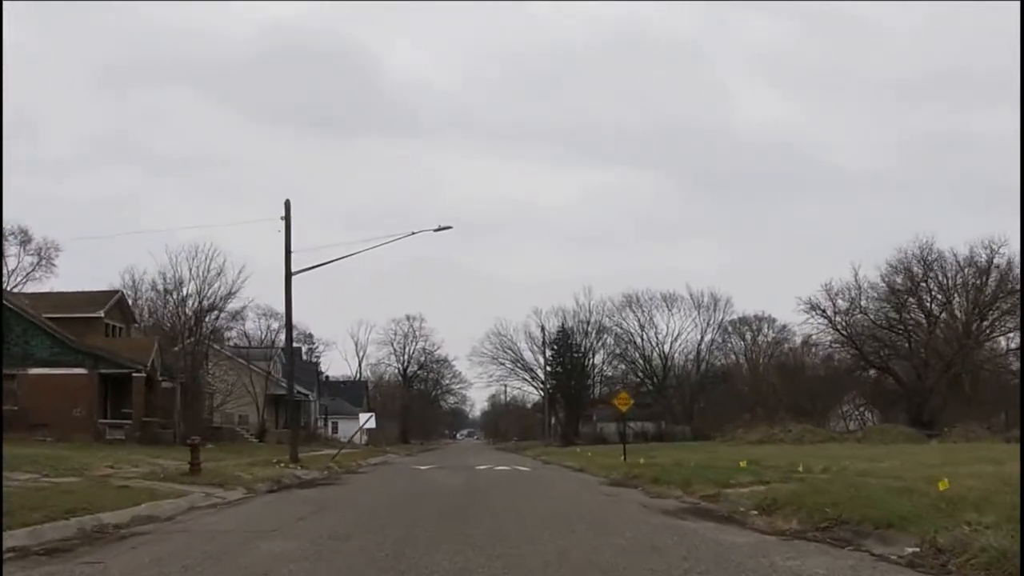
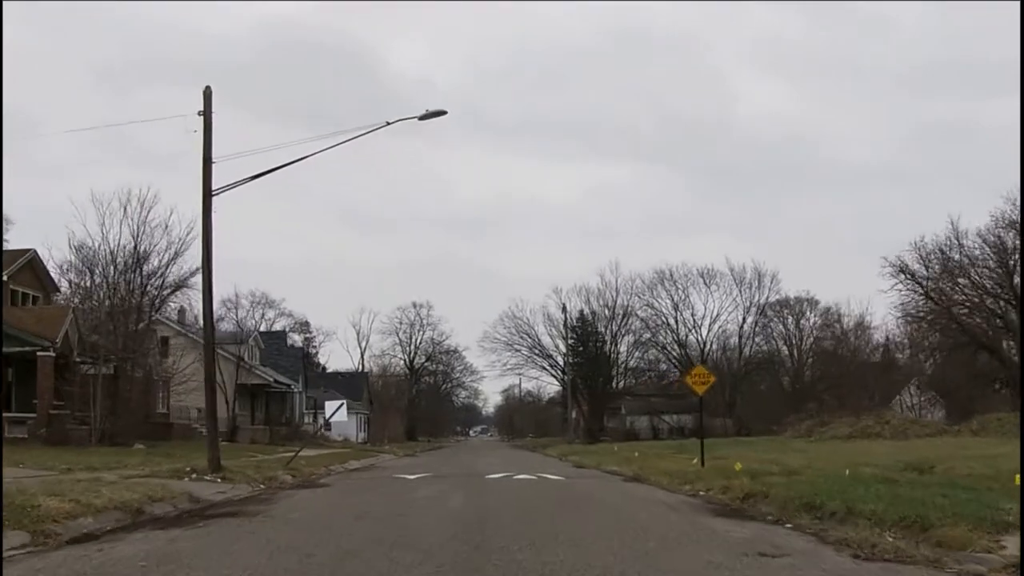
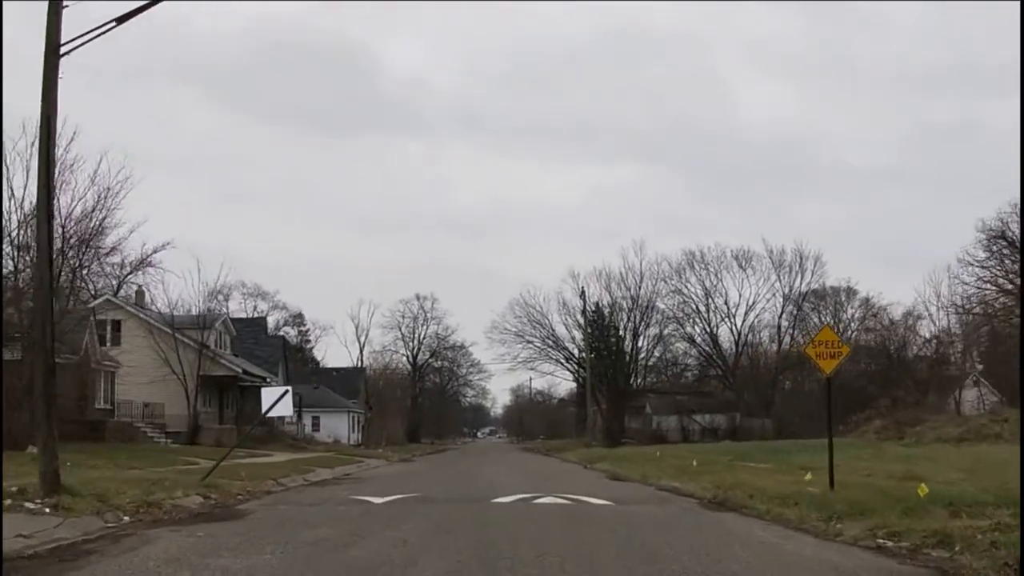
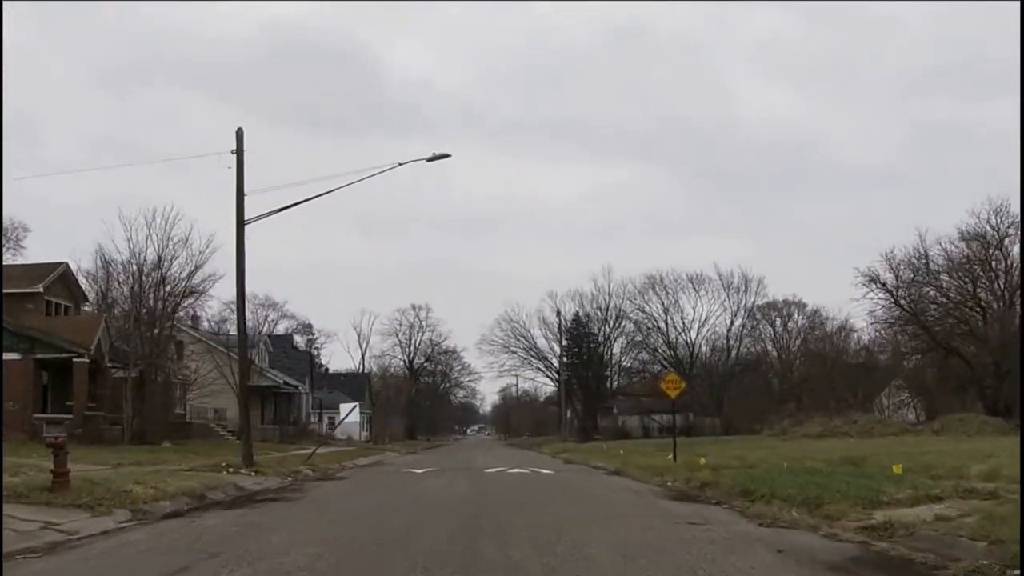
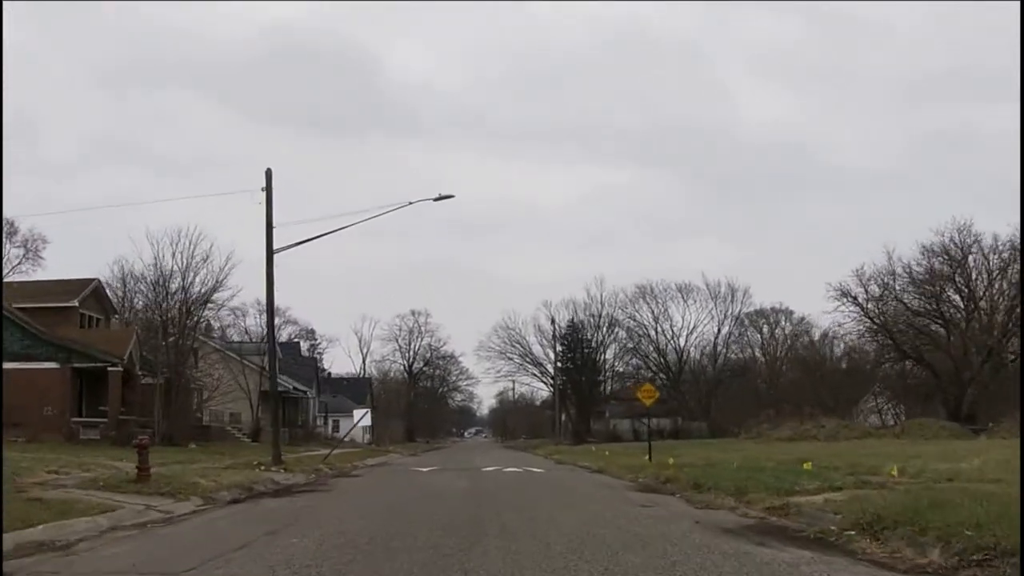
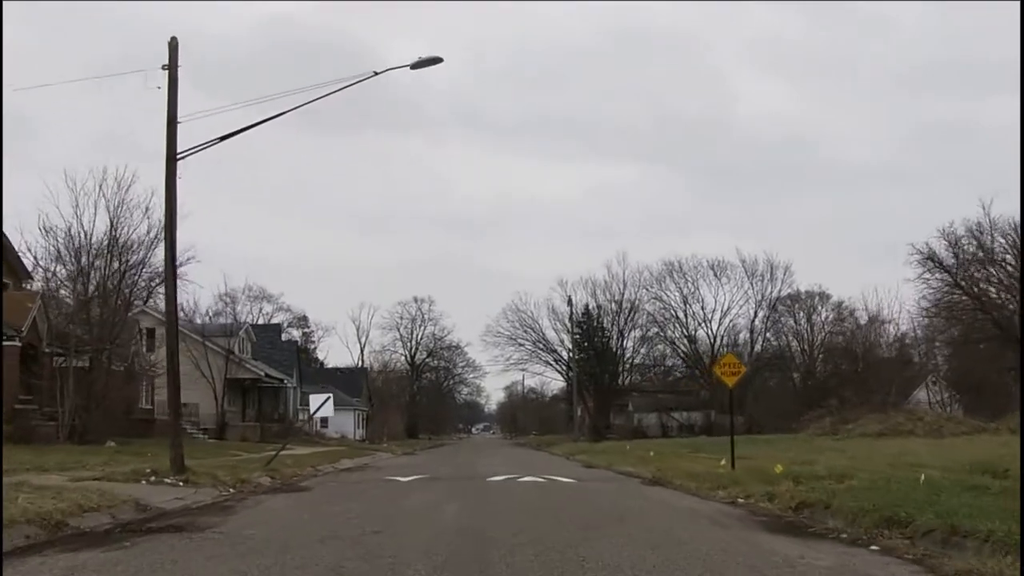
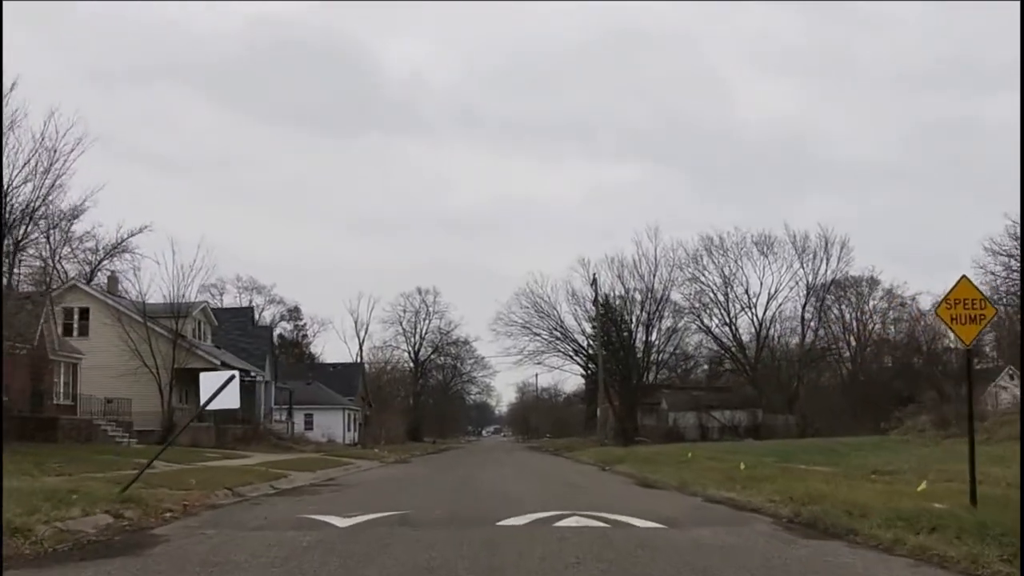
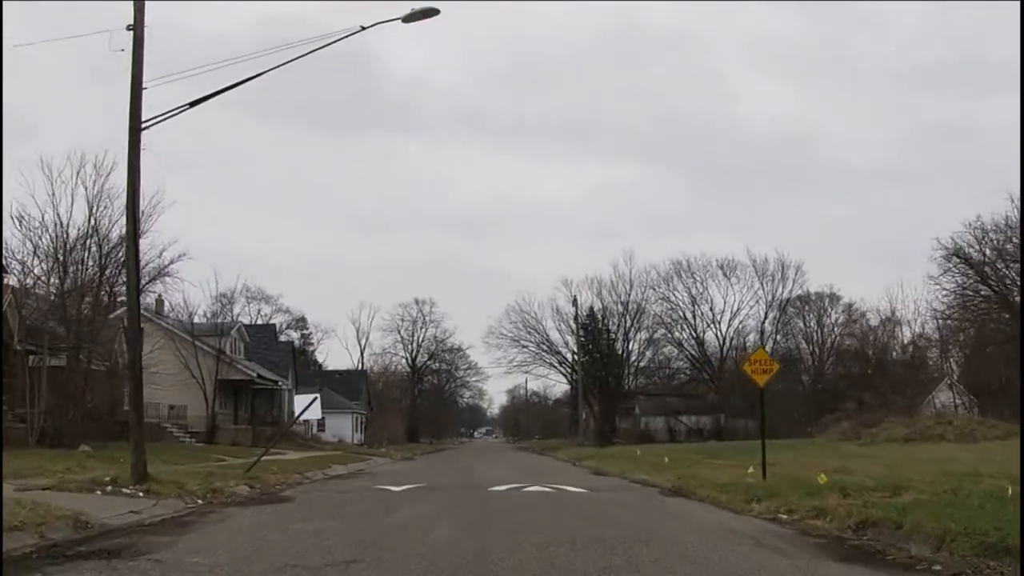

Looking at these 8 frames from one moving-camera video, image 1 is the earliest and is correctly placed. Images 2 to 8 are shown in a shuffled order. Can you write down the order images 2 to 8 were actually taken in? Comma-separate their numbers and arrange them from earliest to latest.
5, 4, 2, 6, 8, 3, 7
